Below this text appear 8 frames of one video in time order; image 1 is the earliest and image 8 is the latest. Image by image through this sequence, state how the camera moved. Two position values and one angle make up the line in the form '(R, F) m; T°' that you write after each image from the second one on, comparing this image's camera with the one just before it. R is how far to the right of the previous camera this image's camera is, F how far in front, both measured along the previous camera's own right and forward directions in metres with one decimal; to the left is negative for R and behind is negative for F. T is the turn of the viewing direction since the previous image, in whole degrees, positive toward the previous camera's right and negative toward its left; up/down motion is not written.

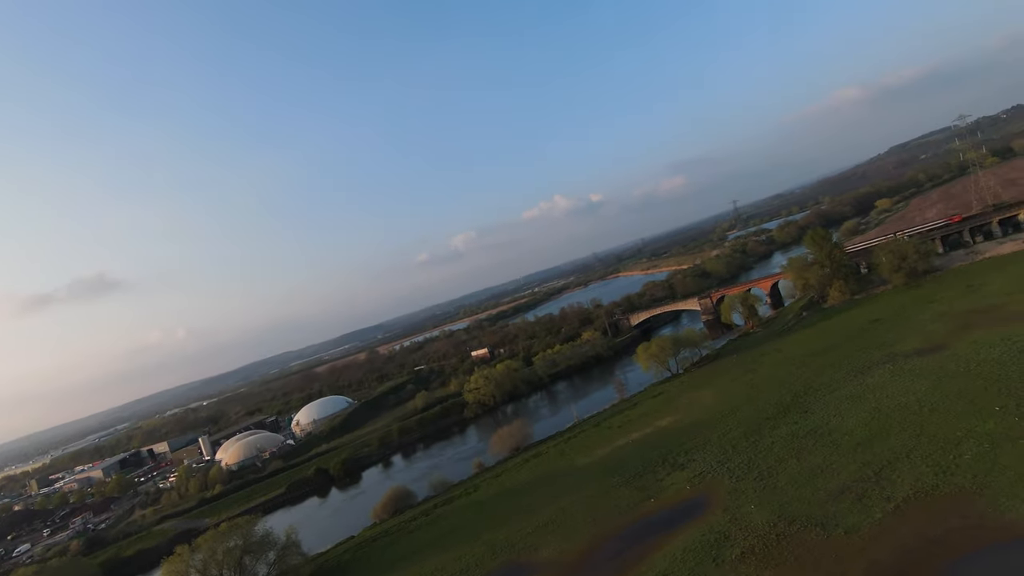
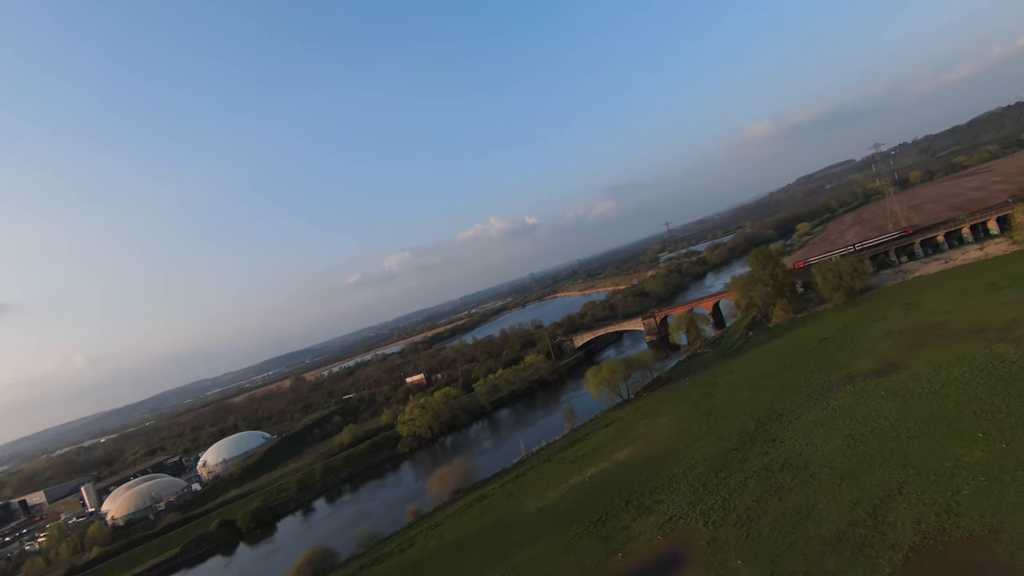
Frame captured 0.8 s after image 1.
(-0.3, +3.4) m; +7°
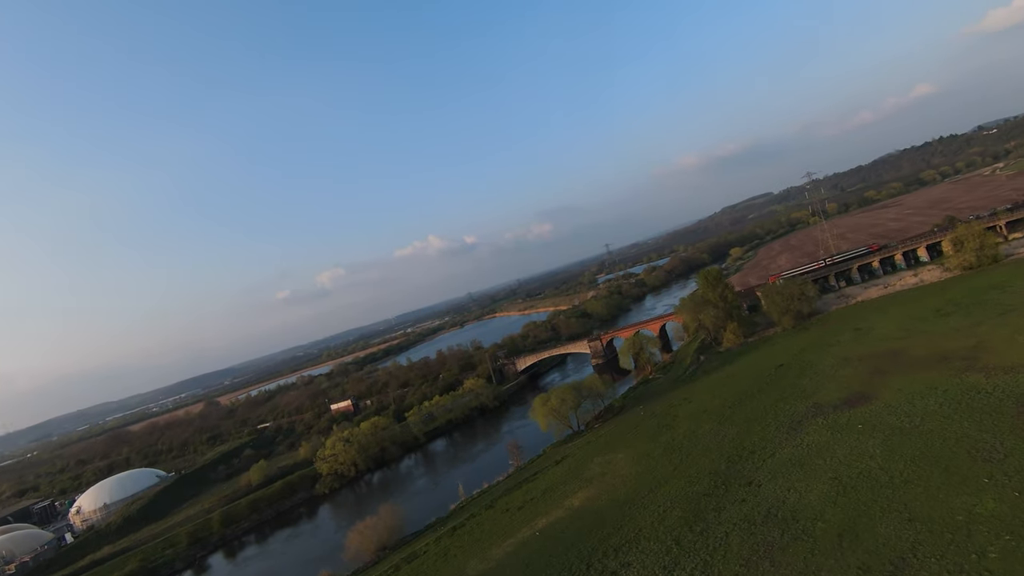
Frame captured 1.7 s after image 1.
(-0.2, +3.9) m; +7°
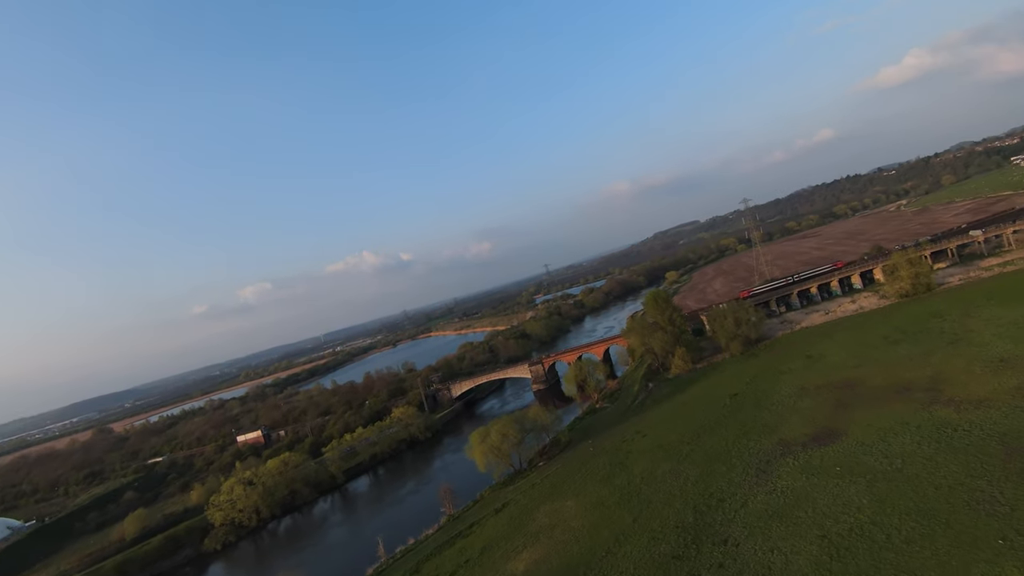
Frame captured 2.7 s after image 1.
(0.0, +3.9) m; +7°
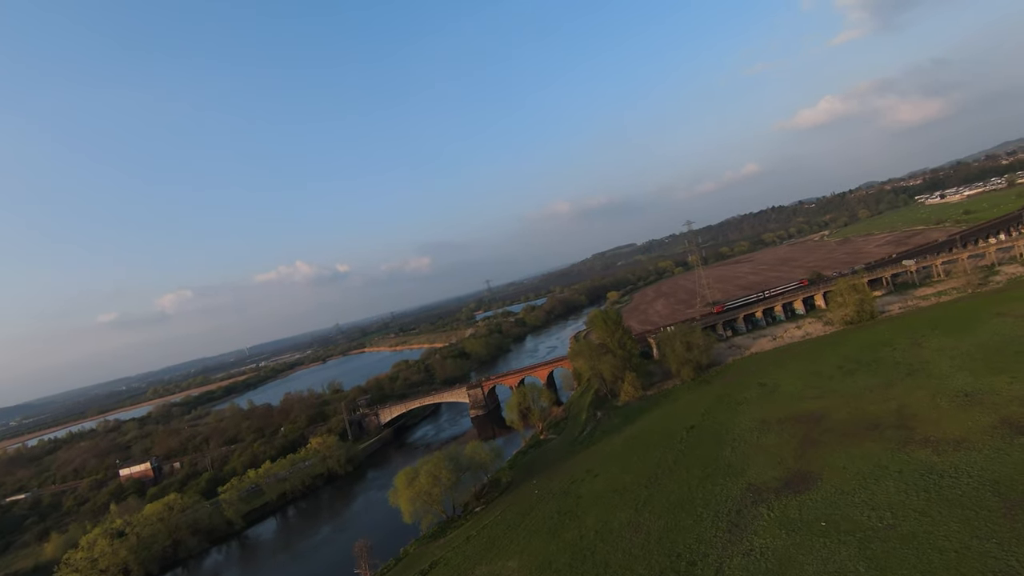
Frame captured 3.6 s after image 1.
(+0.1, +3.8) m; +7°
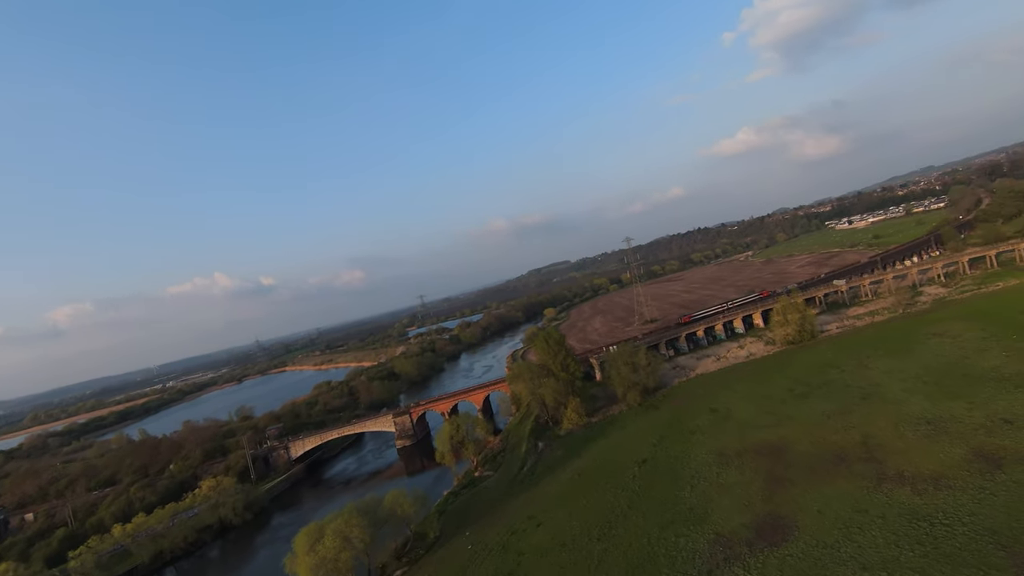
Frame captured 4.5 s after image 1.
(+0.2, +3.8) m; +7°
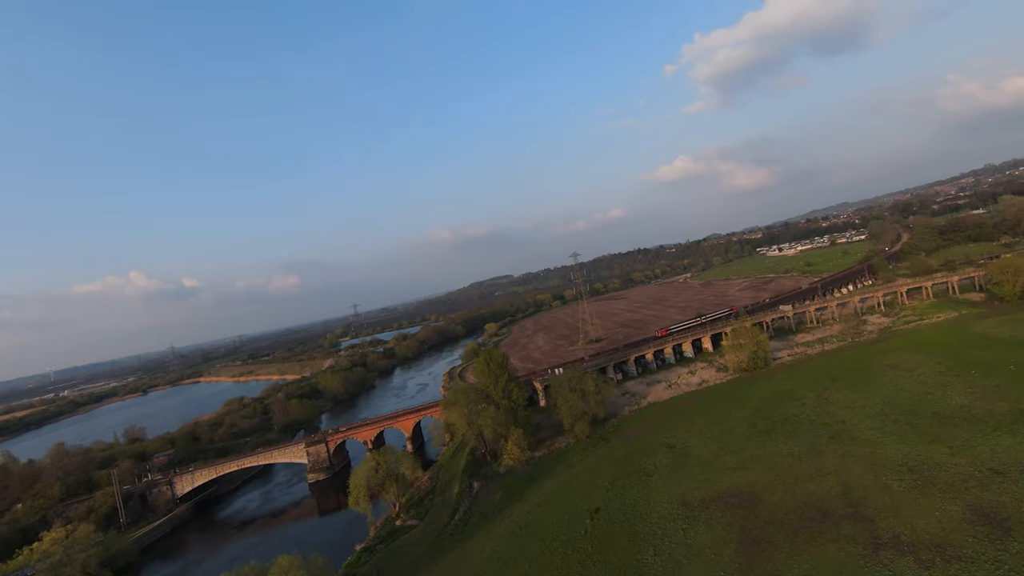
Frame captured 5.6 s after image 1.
(+0.2, +4.2) m; +6°
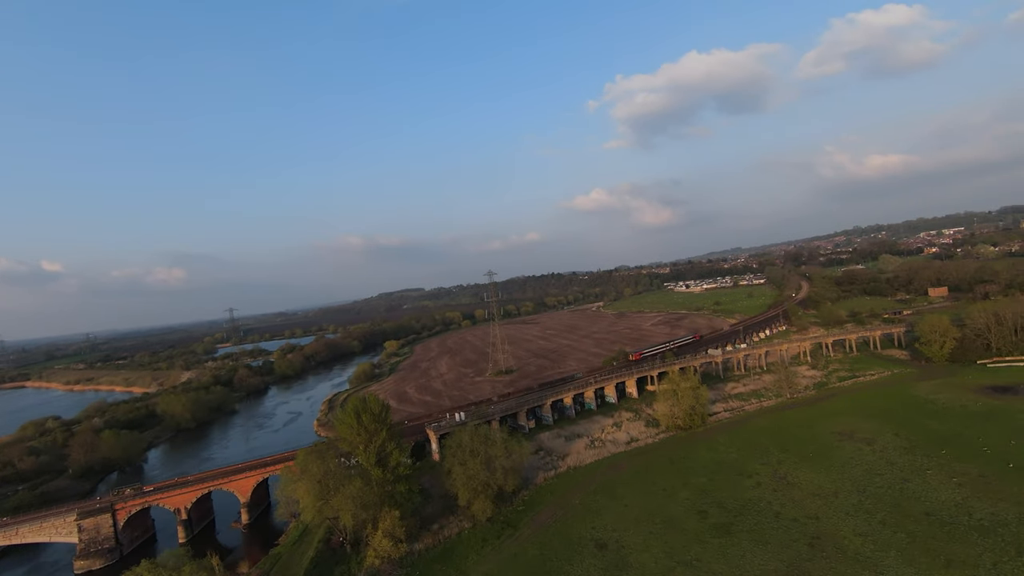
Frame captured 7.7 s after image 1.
(+0.9, +8.3) m; +10°
